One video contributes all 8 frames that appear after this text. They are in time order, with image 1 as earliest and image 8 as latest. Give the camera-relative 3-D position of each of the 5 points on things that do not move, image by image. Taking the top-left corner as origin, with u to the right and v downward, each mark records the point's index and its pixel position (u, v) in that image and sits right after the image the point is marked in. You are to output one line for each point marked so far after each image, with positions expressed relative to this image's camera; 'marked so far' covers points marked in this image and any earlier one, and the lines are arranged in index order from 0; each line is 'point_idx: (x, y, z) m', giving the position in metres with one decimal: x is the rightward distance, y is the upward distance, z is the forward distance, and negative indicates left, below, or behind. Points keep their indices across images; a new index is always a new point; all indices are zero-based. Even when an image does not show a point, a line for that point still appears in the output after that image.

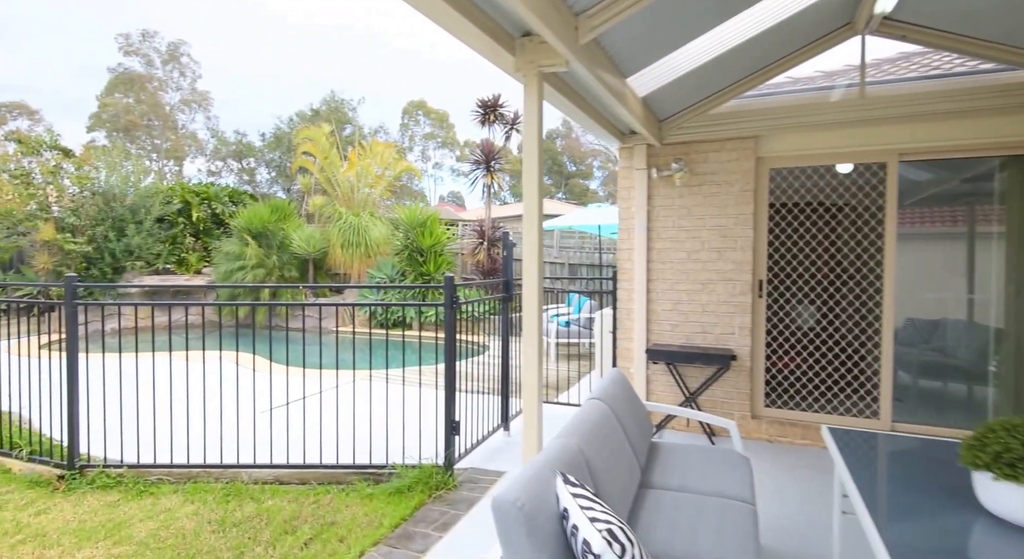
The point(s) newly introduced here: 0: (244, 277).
0: (-4.6, +0.1, +10.2) m
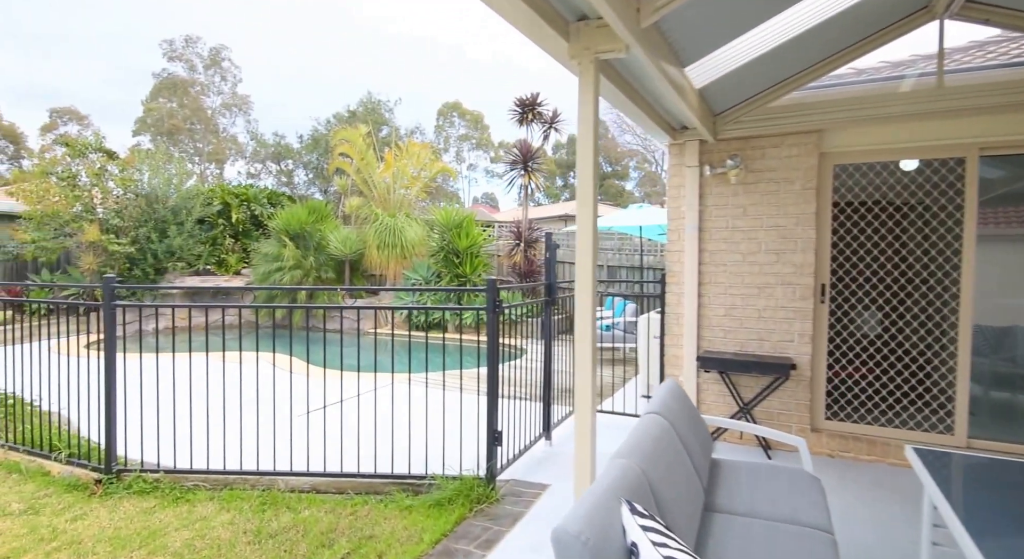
0: (-4.0, 0.0, +10.3) m
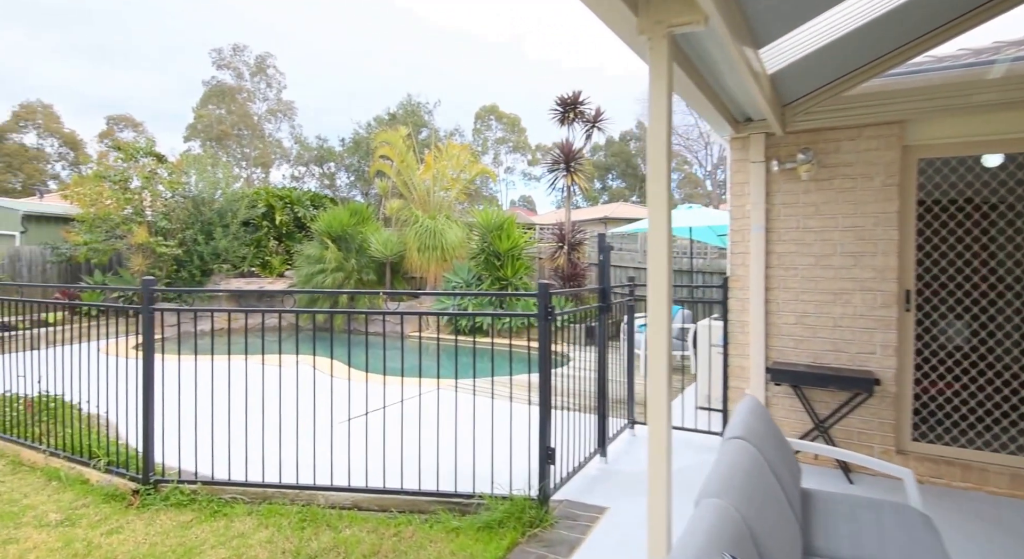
0: (-3.3, 0.0, +10.4) m
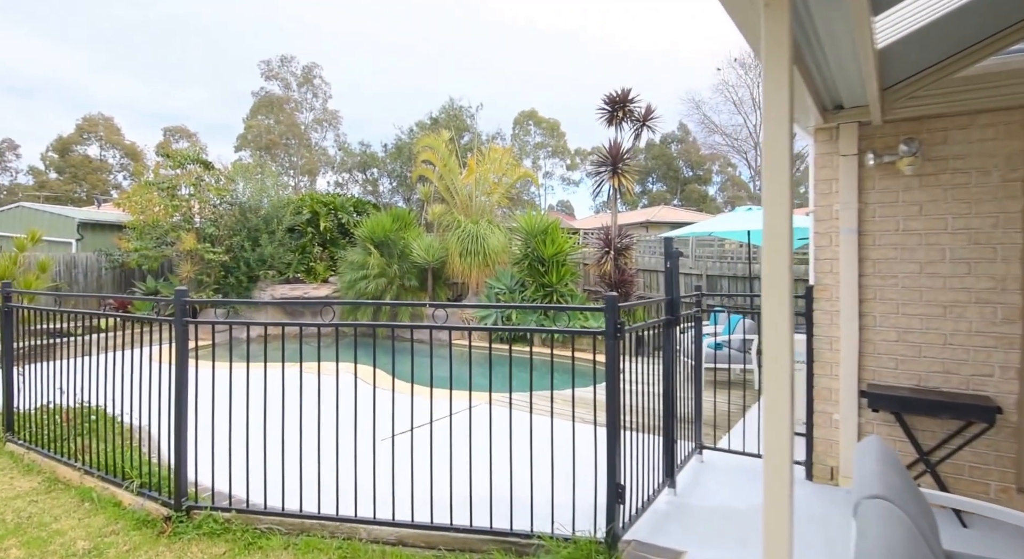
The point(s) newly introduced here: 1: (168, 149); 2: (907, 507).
0: (-2.5, -0.1, +10.3) m
1: (-6.4, +2.4, +10.9) m
2: (+0.8, -0.5, +1.3) m
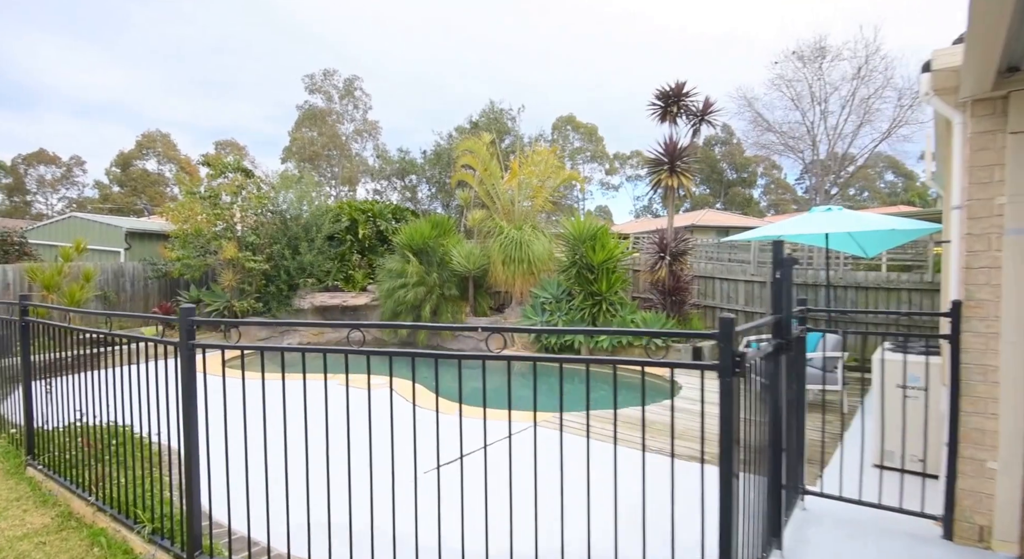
0: (-1.8, -0.2, +10.0) m
1: (-5.6, +2.3, +10.9) m
2: (+1.0, -0.5, +0.8) m
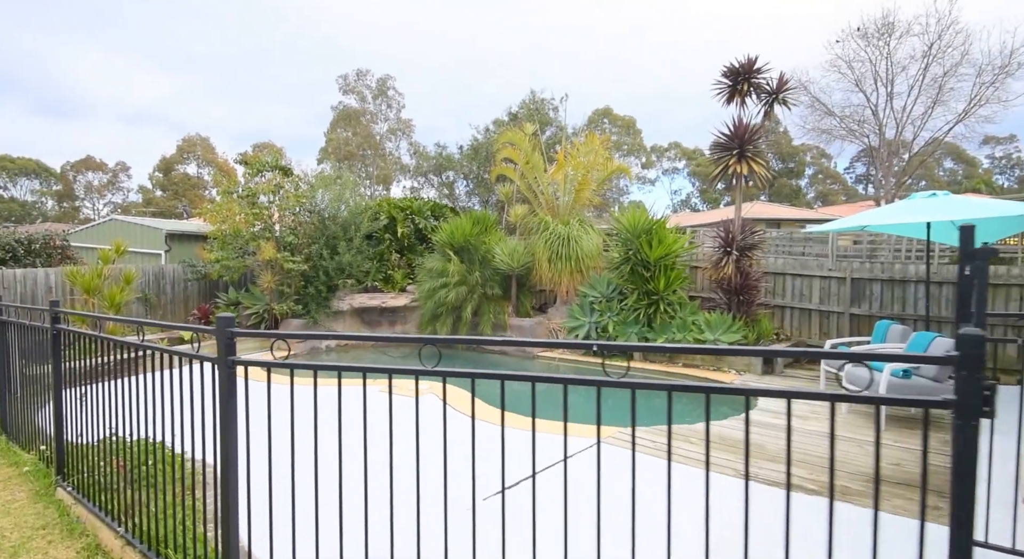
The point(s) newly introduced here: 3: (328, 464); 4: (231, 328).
0: (-1.0, -0.2, +9.6) m
1: (-4.8, +2.2, +10.6) m
2: (+1.3, -0.5, +0.2) m
3: (-1.0, -1.1, +3.4) m
4: (-0.8, -0.2, +1.8) m
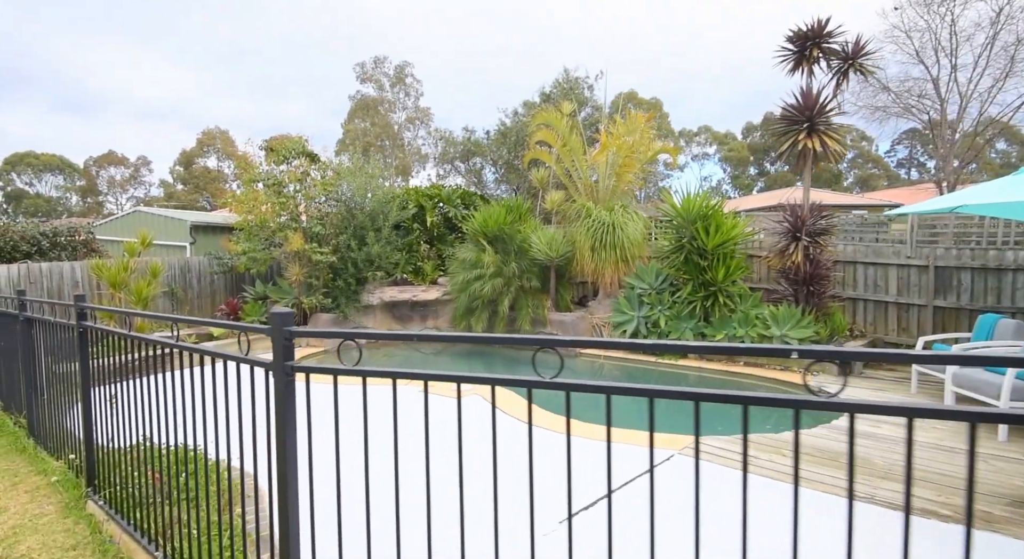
0: (-0.4, -0.1, +9.1) m
1: (-4.2, +2.4, +10.3) m
2: (+1.6, -0.5, -0.3) m
3: (-0.5, -1.0, +3.0) m
4: (-0.4, -0.2, +1.4) m
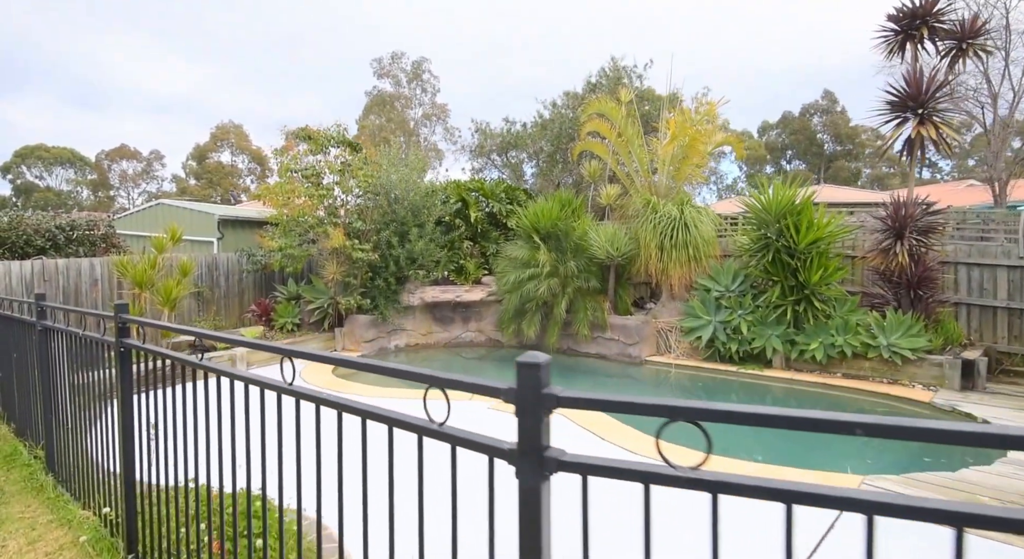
0: (+0.4, -0.1, +8.4) m
1: (-3.3, +2.4, +9.5) m
2: (+2.4, -0.6, -1.1) m
3: (+0.3, -1.1, +2.2) m
4: (+0.4, -0.2, +0.6) m
